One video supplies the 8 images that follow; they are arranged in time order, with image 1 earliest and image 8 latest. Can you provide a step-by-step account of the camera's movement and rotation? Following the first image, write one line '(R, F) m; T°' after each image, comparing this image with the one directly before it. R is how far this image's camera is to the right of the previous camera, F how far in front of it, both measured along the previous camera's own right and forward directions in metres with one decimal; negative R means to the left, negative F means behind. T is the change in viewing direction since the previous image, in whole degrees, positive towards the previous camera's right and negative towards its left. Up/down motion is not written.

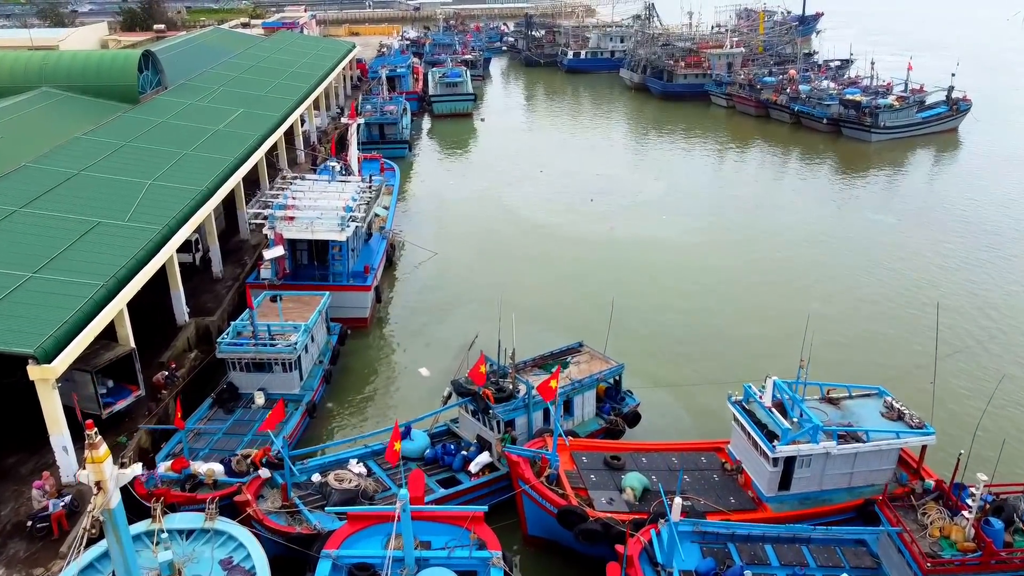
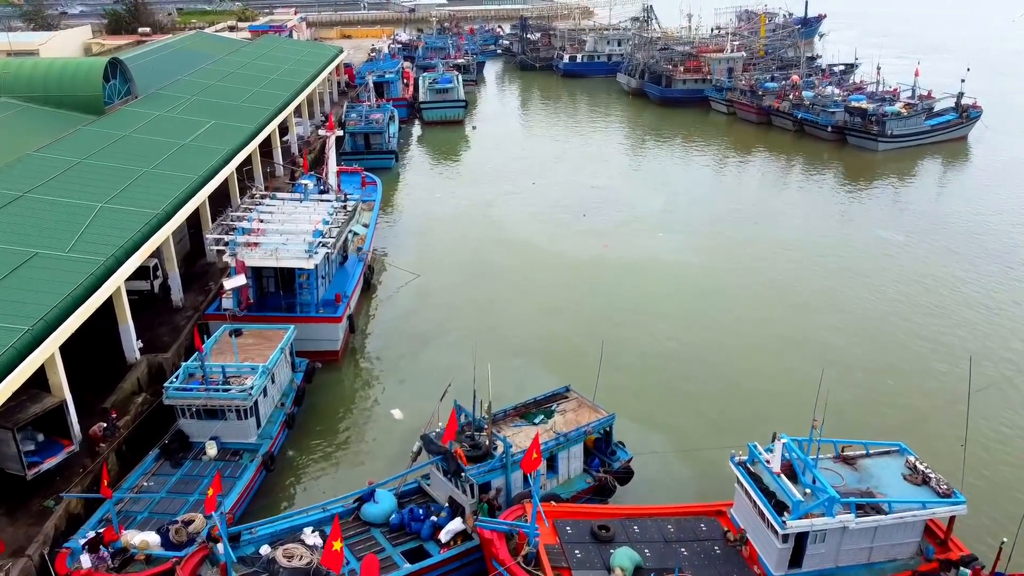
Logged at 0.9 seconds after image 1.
(+0.4, +1.3) m; 0°
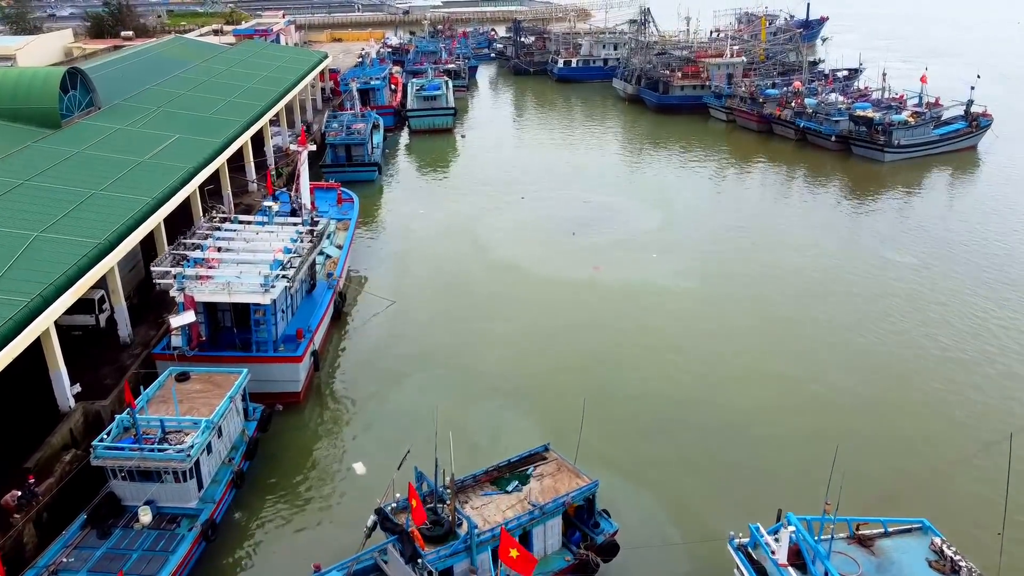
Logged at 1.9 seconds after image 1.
(+0.5, +1.3) m; 0°
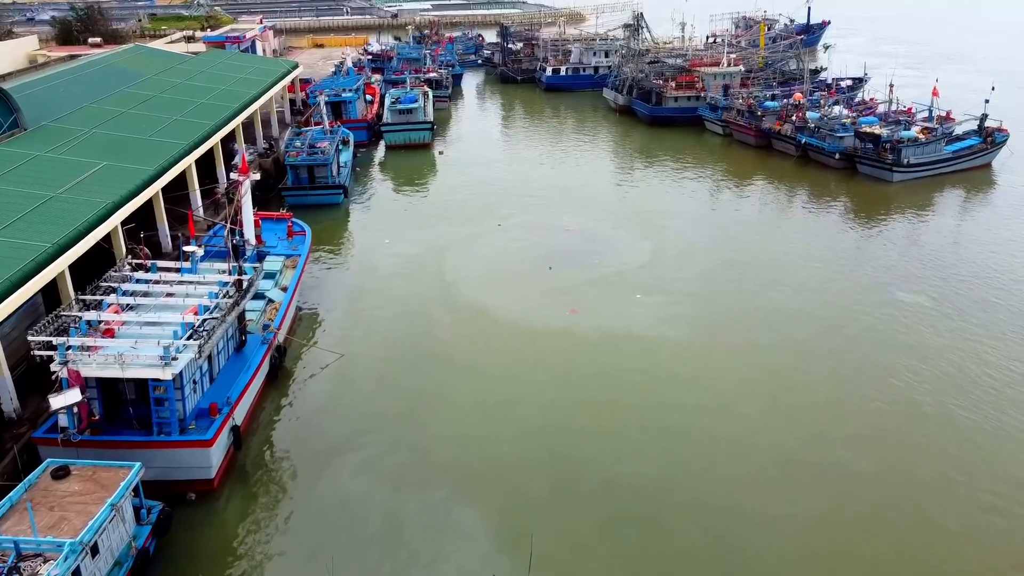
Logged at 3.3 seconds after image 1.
(+0.9, +2.2) m; 0°
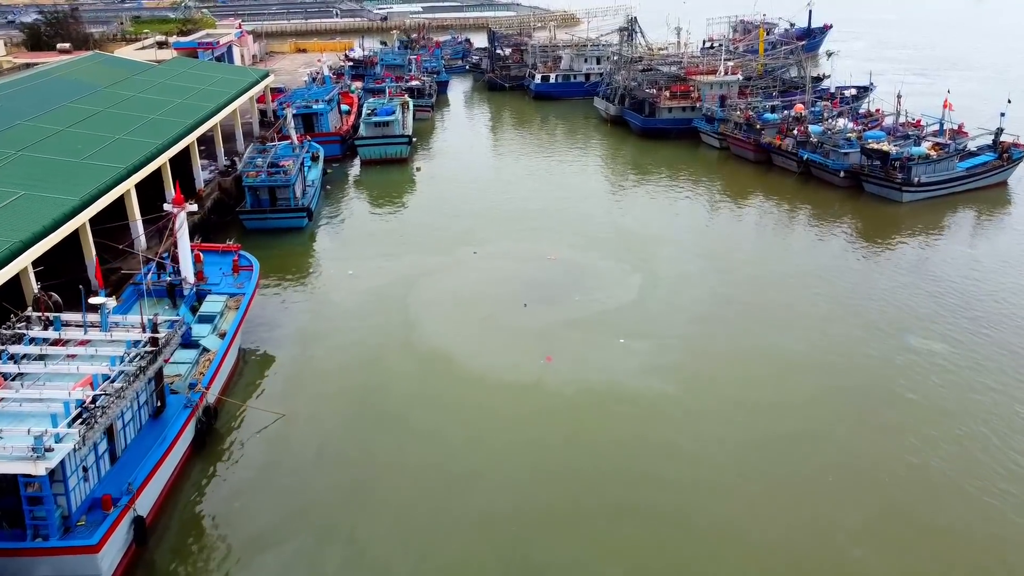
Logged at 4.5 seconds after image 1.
(+0.8, +1.9) m; 0°
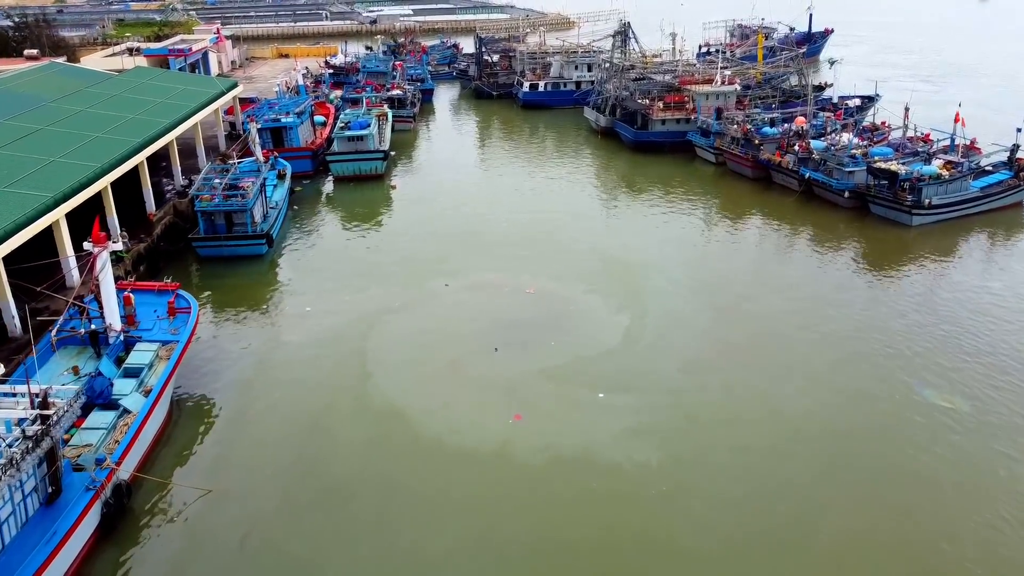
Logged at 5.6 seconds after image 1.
(+0.8, +1.8) m; 0°
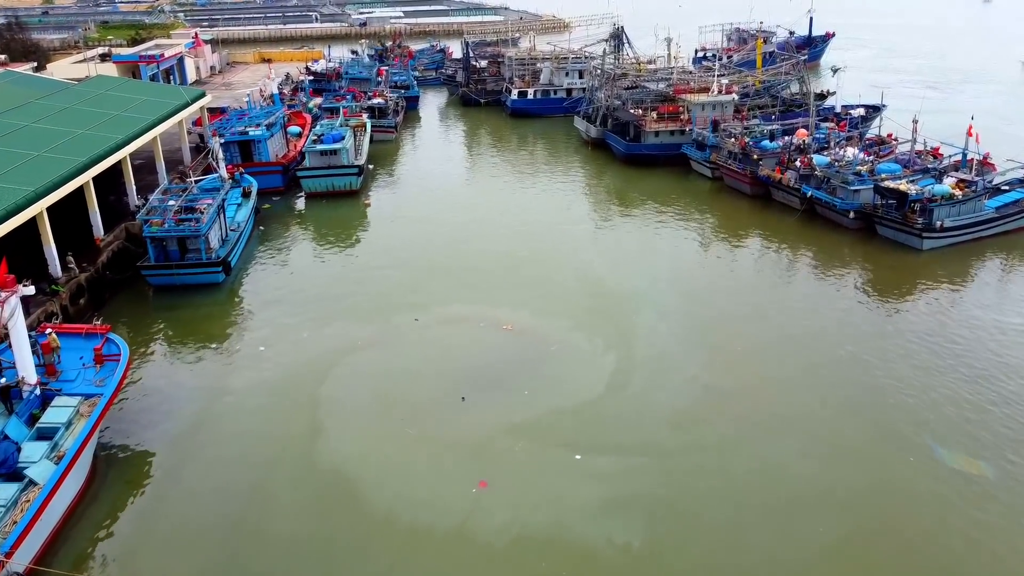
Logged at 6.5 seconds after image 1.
(+0.7, +1.7) m; 0°
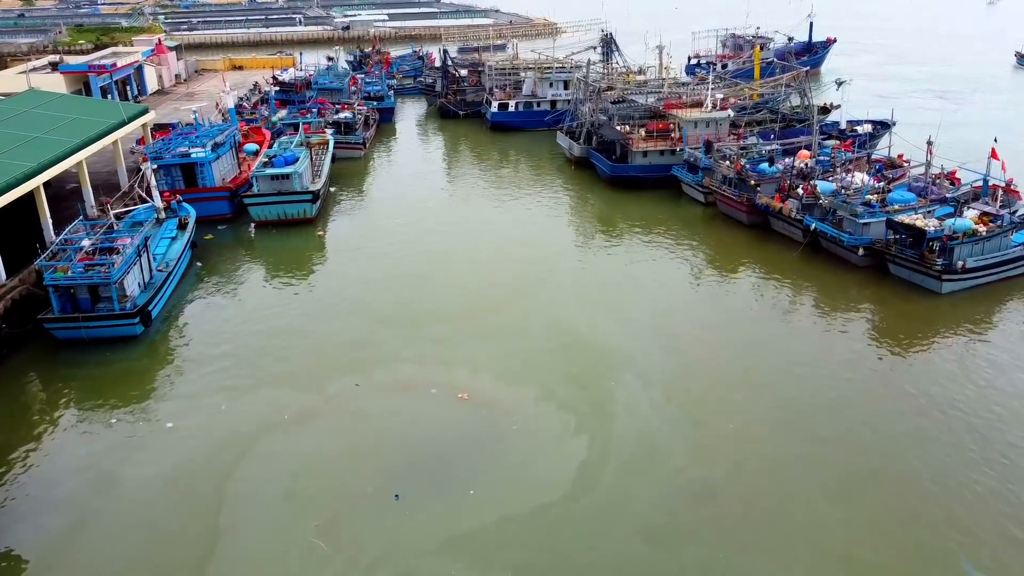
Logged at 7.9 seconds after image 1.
(+1.0, +2.5) m; 0°
